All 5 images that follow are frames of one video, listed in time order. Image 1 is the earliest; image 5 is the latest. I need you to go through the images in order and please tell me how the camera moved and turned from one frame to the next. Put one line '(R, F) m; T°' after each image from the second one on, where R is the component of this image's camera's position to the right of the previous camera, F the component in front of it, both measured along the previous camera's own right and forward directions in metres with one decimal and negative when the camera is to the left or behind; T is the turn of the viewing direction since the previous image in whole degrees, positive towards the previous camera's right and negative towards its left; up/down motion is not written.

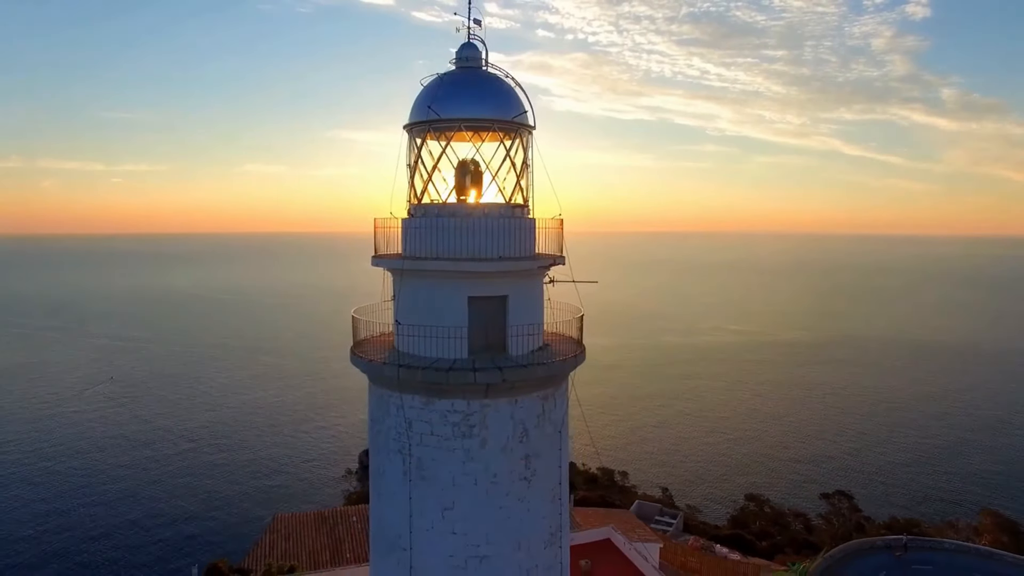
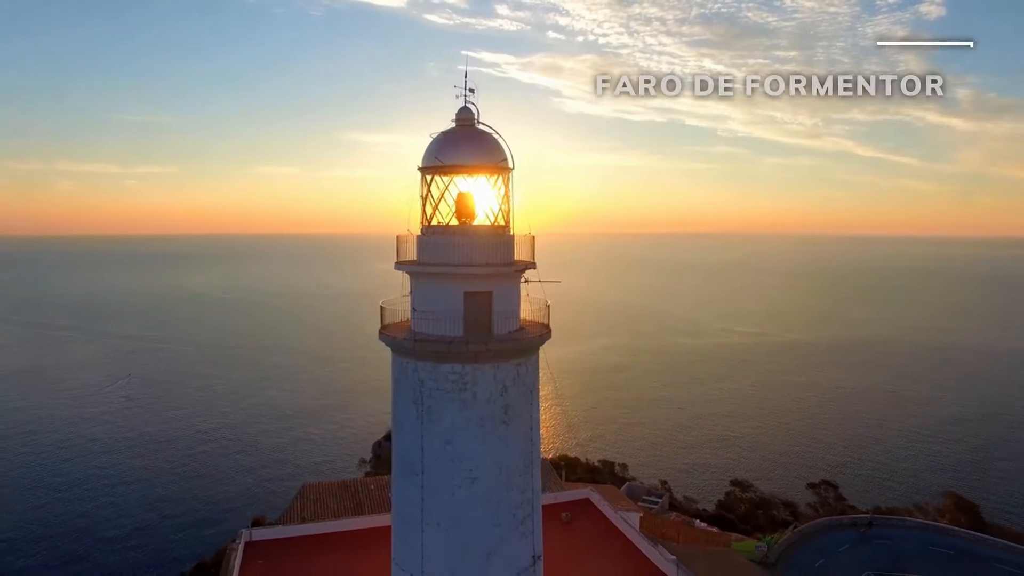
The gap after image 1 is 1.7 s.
(+0.2, -1.3) m; -1°
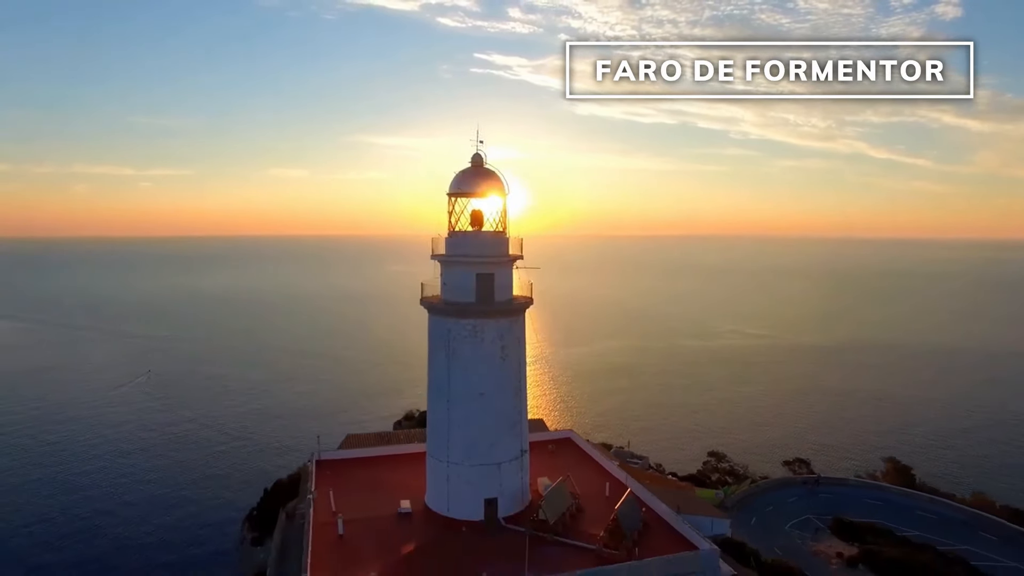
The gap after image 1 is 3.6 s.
(0.0, -0.6) m; -1°
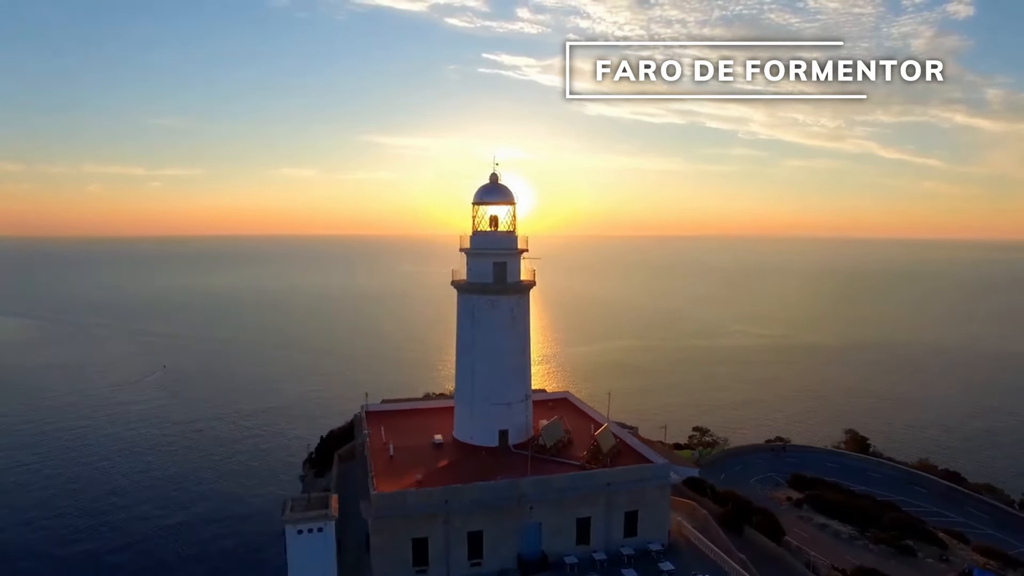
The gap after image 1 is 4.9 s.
(0.0, -1.0) m; -1°
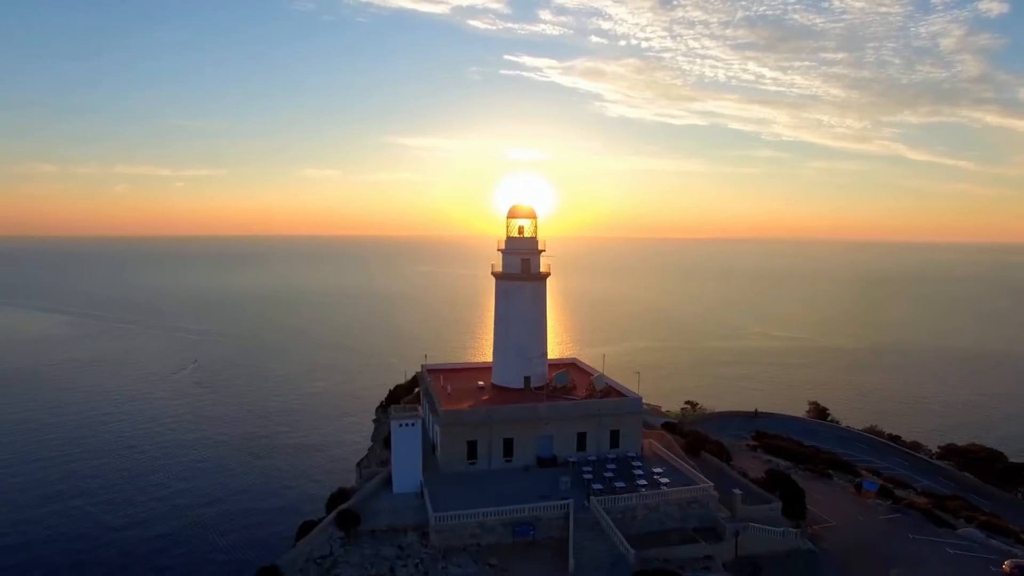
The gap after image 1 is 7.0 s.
(0.0, -1.7) m; -2°
